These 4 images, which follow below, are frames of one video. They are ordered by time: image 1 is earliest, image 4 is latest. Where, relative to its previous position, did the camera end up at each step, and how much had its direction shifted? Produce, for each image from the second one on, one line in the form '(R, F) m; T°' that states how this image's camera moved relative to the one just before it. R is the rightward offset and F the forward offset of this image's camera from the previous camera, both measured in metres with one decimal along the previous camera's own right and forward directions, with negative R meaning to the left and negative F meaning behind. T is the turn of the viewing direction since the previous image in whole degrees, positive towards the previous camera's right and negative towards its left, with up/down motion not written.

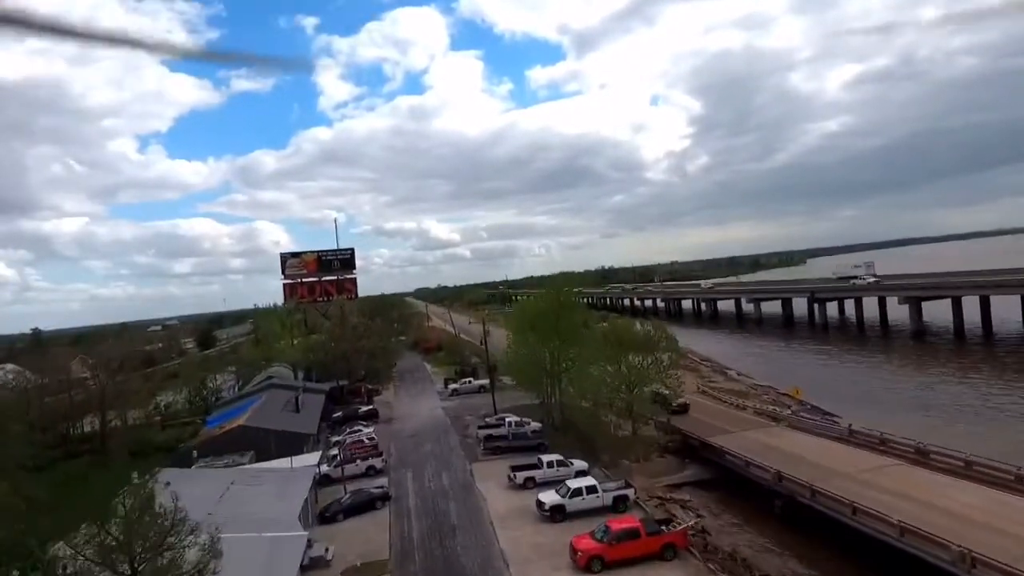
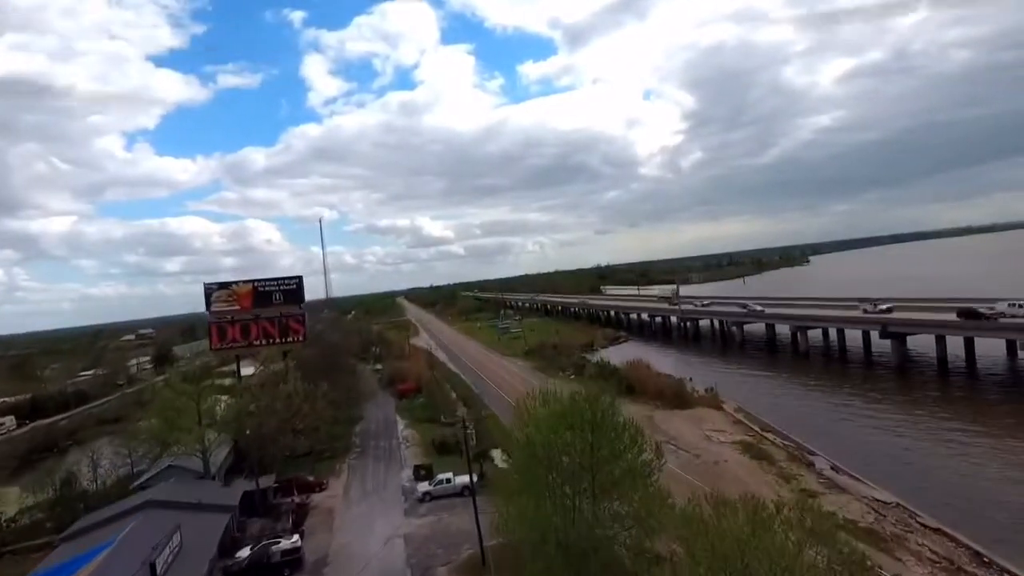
(-0.1, +11.5) m; +1°
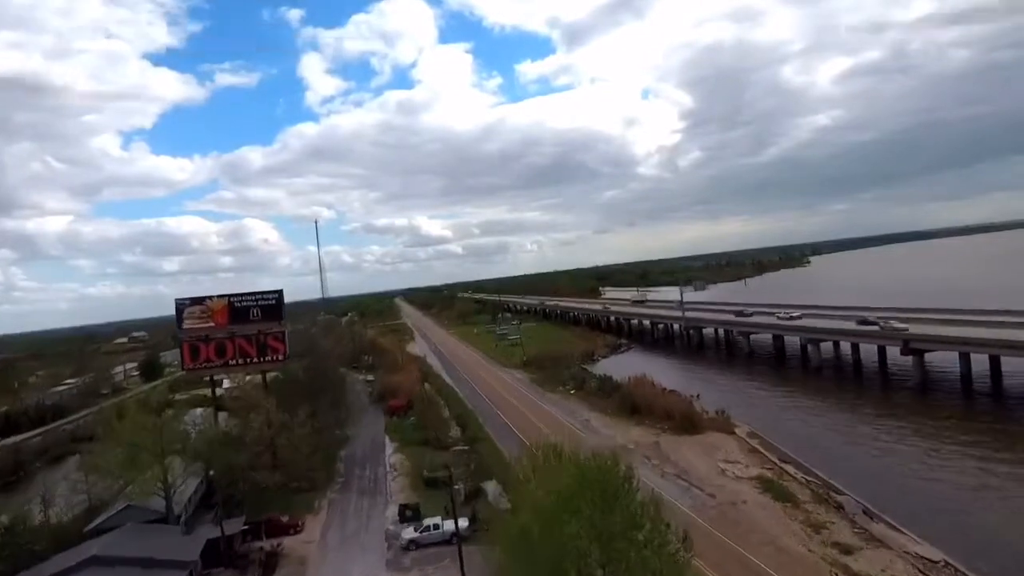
(+0.1, +2.8) m; 0°
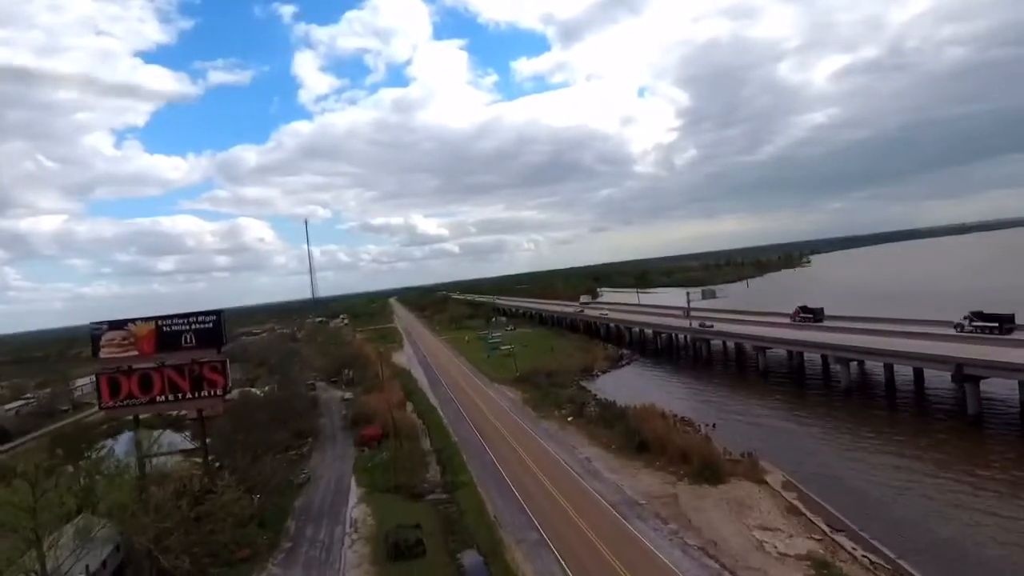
(+0.5, +6.0) m; 0°
